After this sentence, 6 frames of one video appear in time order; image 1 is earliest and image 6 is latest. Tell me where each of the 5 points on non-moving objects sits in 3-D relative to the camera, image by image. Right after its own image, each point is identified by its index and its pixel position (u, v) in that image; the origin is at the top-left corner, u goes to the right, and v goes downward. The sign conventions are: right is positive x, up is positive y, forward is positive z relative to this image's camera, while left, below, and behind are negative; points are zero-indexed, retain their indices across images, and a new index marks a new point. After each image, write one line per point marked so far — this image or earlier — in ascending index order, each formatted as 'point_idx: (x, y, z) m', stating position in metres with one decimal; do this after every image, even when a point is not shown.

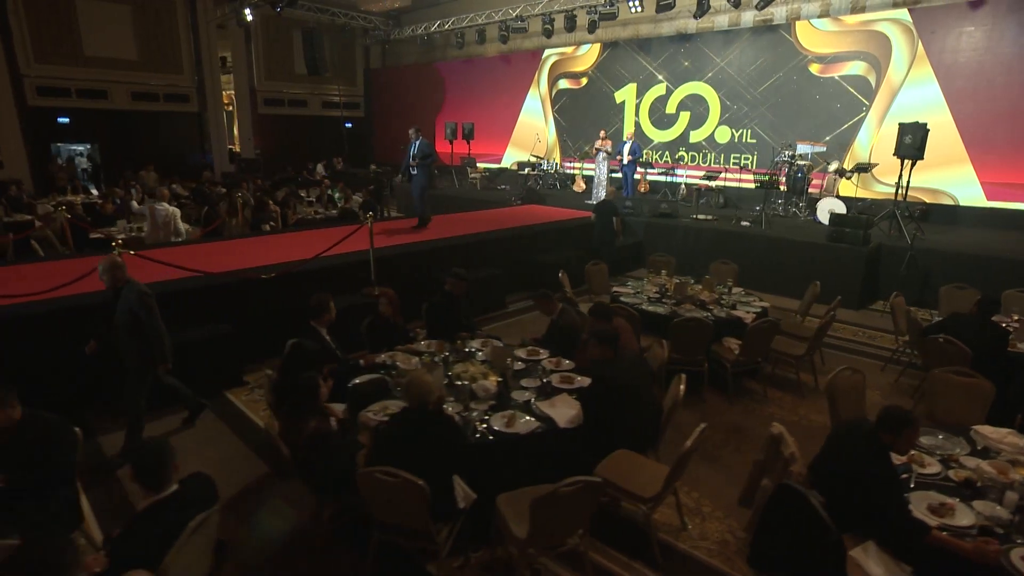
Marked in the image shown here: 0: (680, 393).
0: (+1.2, -0.7, +3.8) m
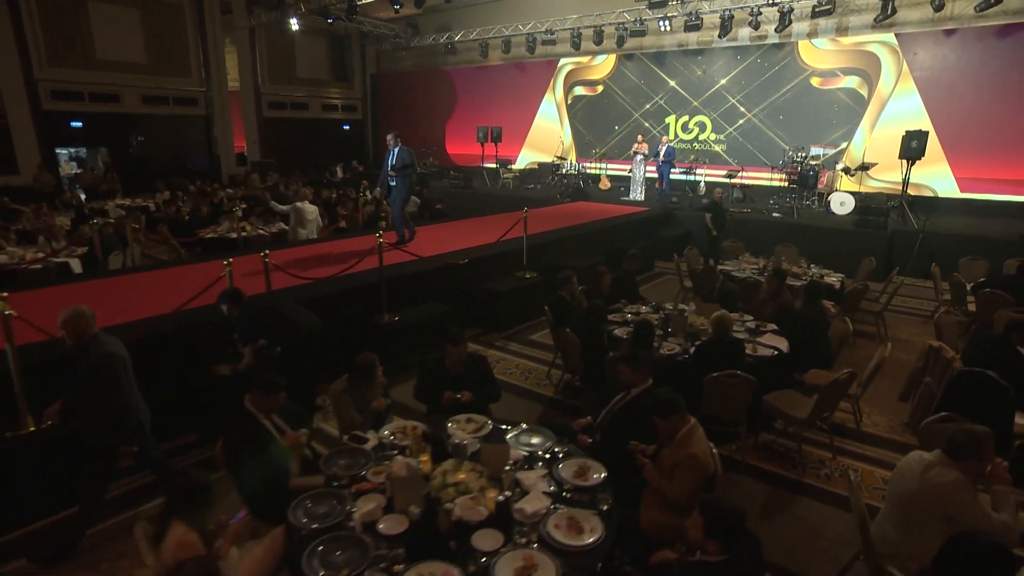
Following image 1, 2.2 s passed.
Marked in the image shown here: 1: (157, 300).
0: (+3.3, -0.4, +5.5) m
1: (-3.5, 0.0, +5.8) m
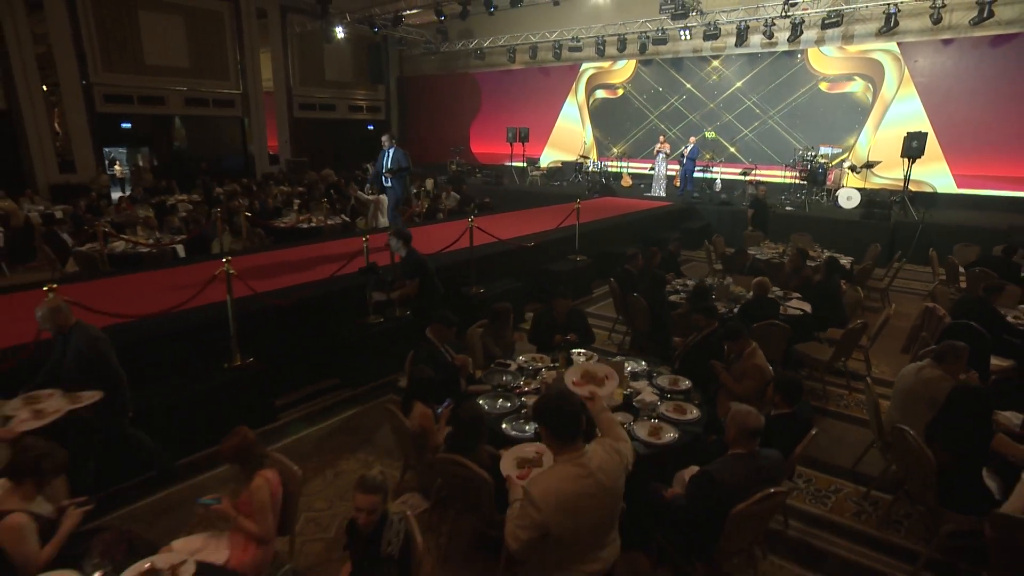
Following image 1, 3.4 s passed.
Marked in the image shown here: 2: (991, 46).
0: (+4.2, -0.1, +6.7) m
1: (-2.6, +0.4, +7.0) m
2: (+11.7, +5.9, +13.5) m
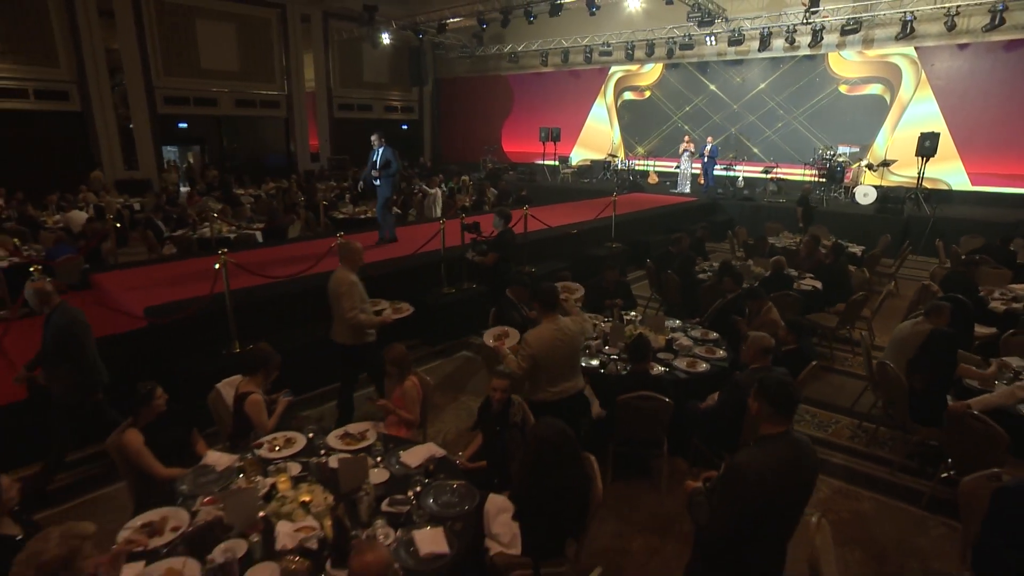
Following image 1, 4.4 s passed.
0: (+4.9, +0.2, +7.7) m
1: (-1.8, +0.7, +8.2) m
2: (+12.7, +6.1, +14.2) m
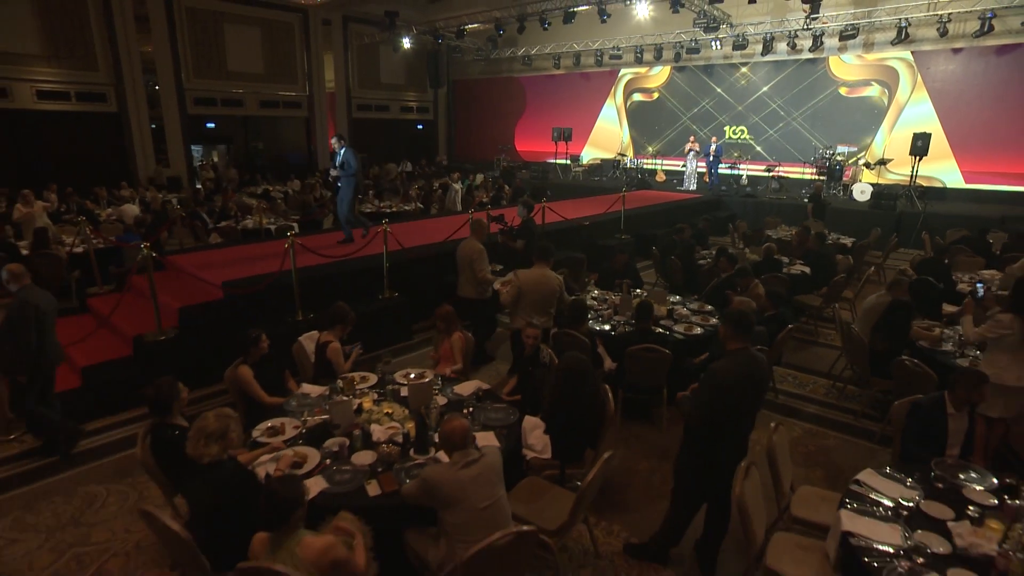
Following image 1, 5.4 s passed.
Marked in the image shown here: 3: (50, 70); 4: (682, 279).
0: (+5.2, +0.4, +8.6) m
1: (-1.5, +0.9, +9.2) m
2: (+13.1, +6.3, +14.9) m
3: (-12.5, +5.9, +15.0) m
4: (+2.5, +0.1, +8.2) m
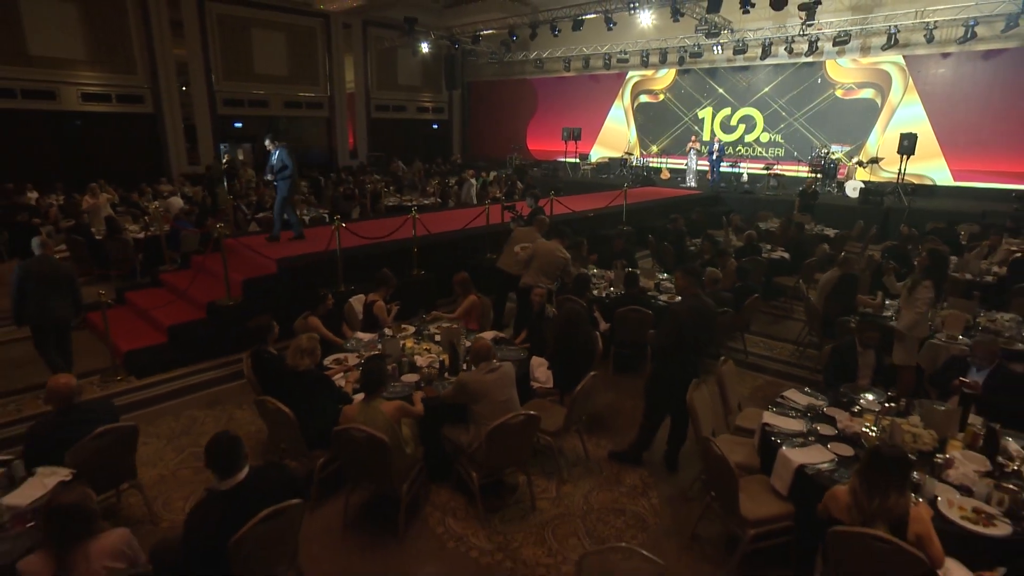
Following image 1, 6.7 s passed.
0: (+5.4, +0.7, +9.6) m
1: (-1.3, +1.3, +10.4) m
2: (+13.4, +6.5, +15.8) m
3: (-12.2, +6.3, +16.4) m
4: (+2.7, +0.4, +9.3) m
